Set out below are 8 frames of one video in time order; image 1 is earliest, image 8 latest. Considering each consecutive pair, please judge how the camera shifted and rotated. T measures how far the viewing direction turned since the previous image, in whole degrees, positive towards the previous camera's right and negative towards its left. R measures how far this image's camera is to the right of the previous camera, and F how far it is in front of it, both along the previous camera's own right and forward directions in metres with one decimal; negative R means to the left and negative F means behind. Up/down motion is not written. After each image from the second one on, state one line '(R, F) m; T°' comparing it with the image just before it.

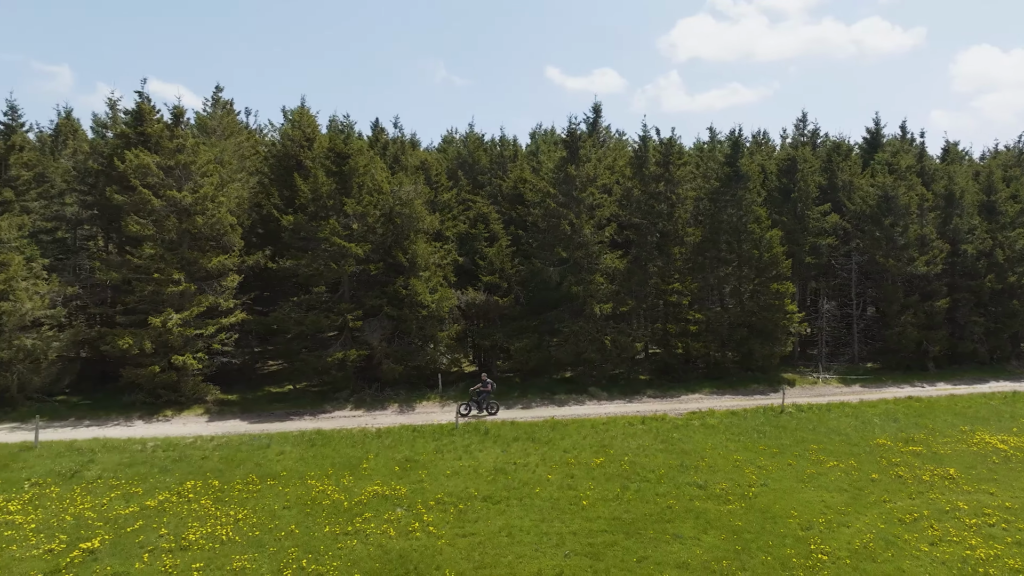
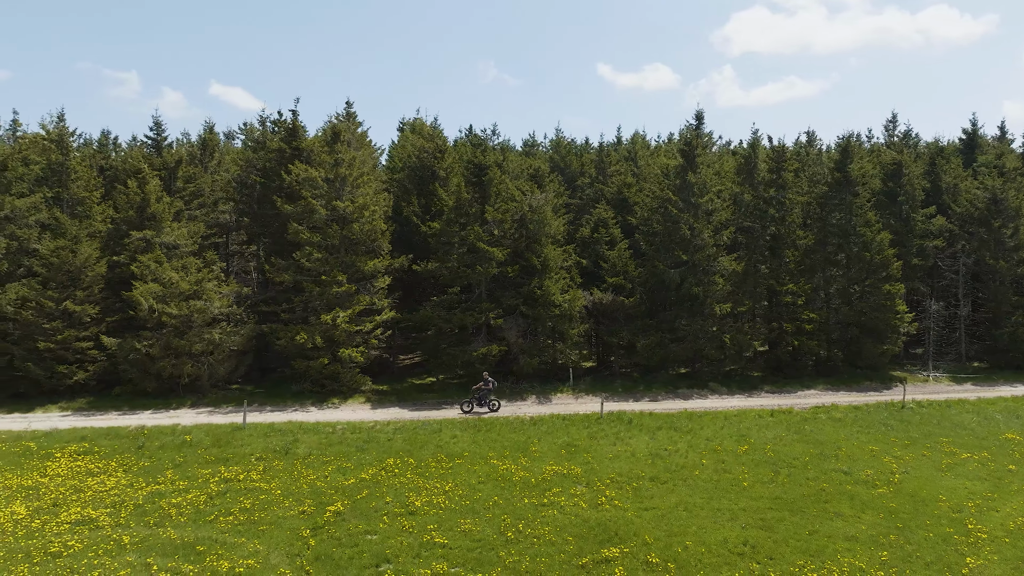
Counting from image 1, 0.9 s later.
(-3.3, -2.4) m; -4°
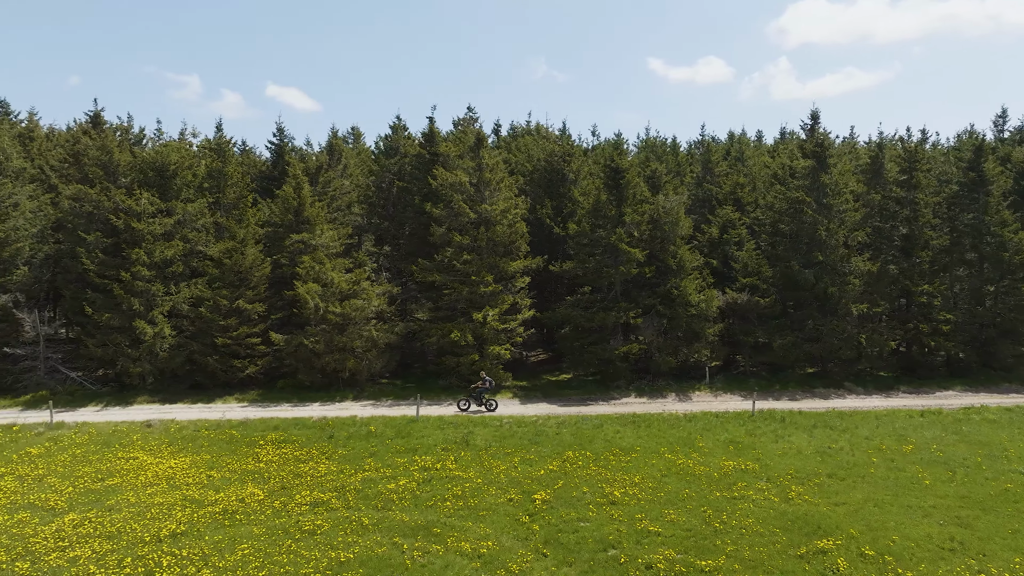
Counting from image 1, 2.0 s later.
(-4.0, -1.1) m; -4°
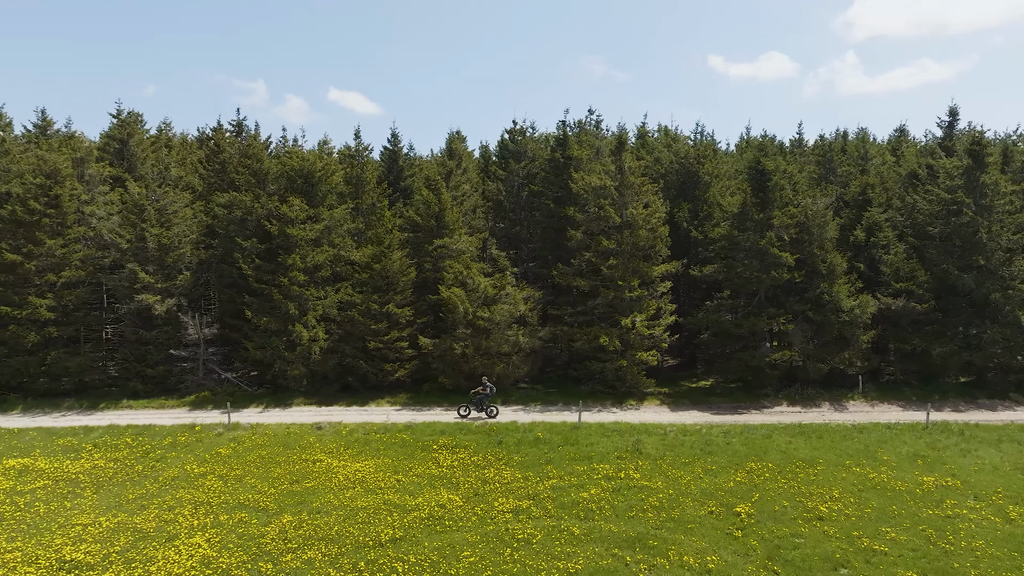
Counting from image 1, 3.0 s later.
(-3.8, +0.1) m; -5°
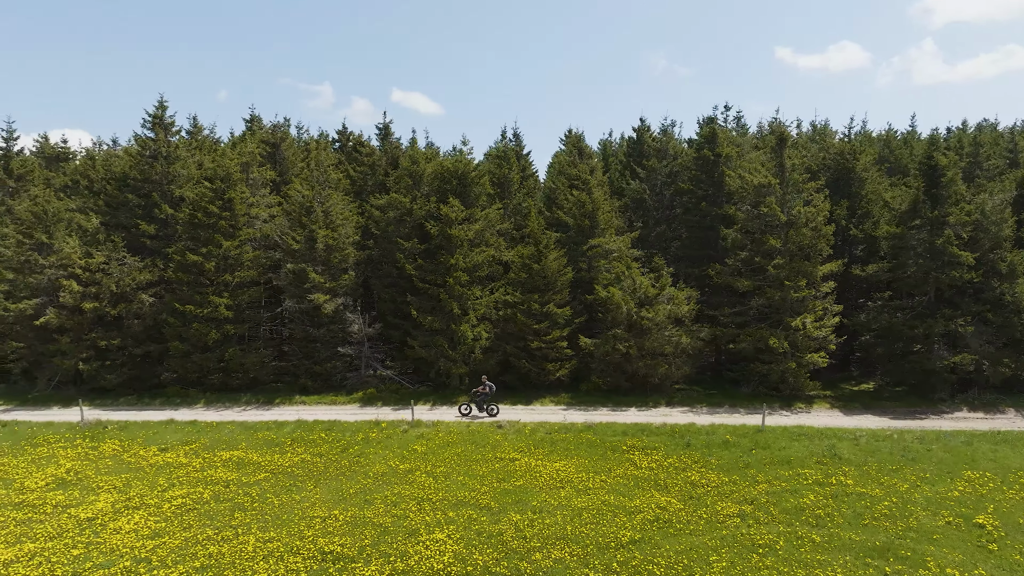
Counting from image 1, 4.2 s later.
(-4.3, -0.1) m; -5°
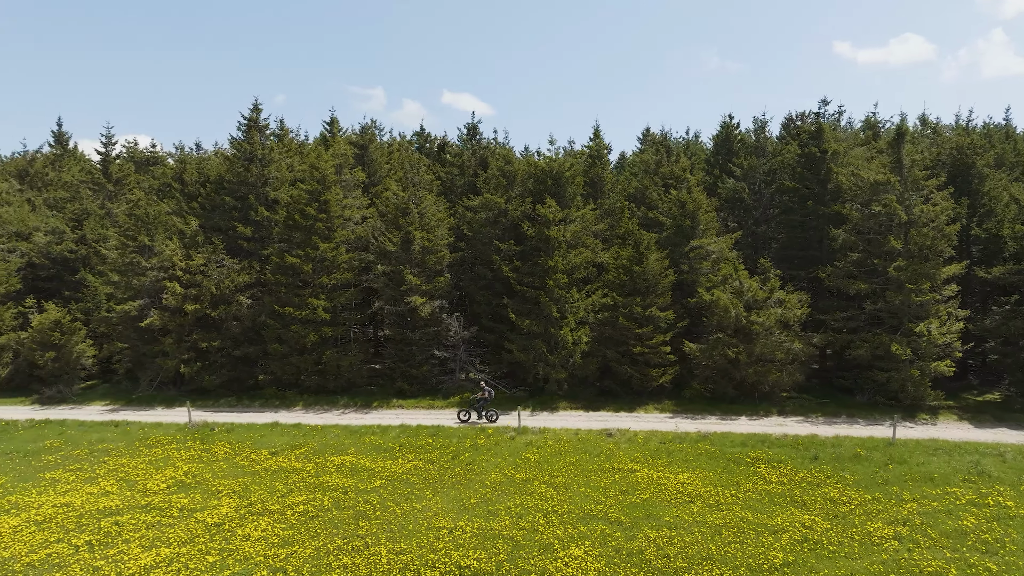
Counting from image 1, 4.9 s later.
(-2.1, +0.7) m; -4°
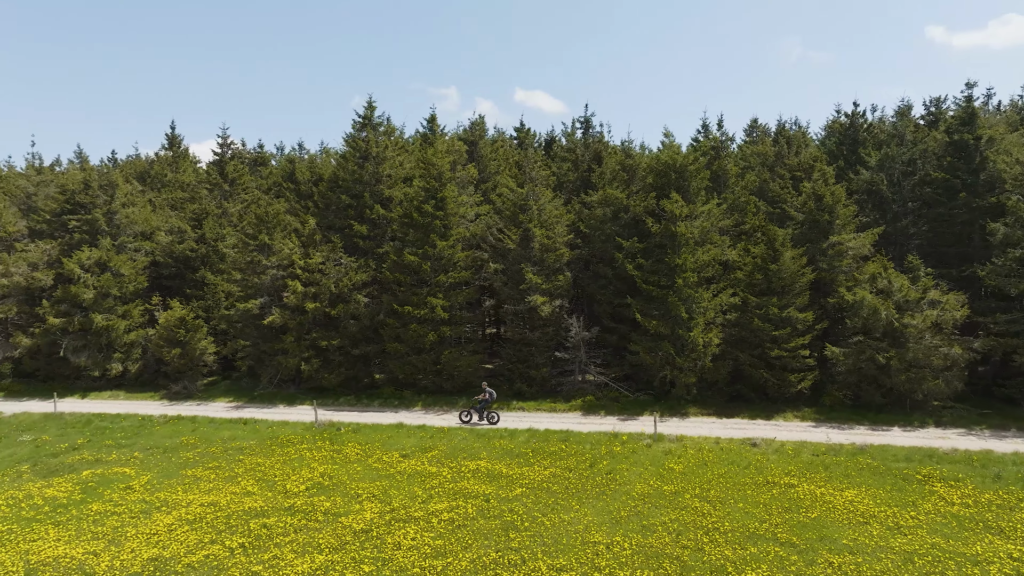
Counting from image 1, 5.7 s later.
(-2.1, +1.0) m; -6°
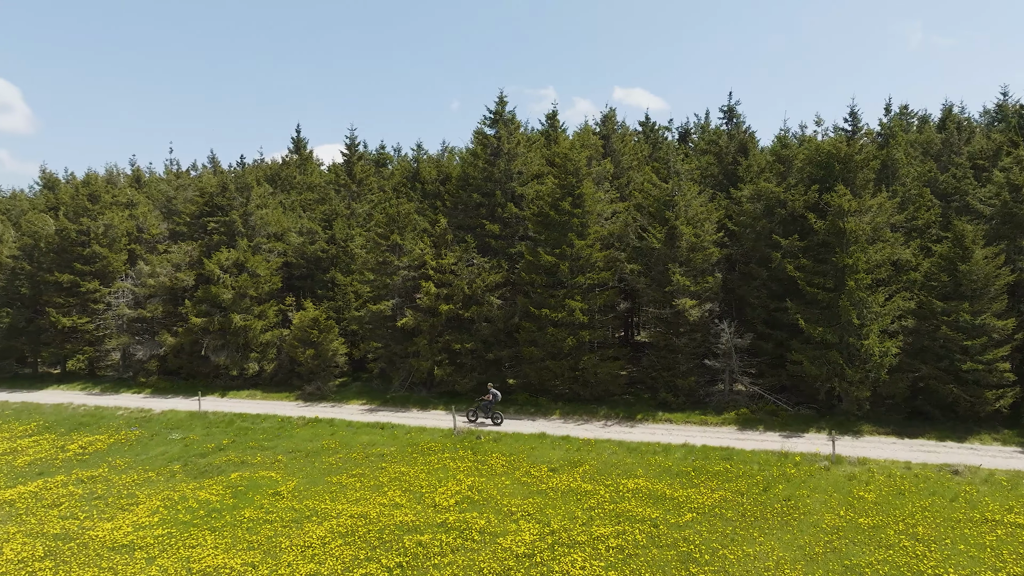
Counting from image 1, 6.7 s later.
(-1.8, +1.5) m; -8°
